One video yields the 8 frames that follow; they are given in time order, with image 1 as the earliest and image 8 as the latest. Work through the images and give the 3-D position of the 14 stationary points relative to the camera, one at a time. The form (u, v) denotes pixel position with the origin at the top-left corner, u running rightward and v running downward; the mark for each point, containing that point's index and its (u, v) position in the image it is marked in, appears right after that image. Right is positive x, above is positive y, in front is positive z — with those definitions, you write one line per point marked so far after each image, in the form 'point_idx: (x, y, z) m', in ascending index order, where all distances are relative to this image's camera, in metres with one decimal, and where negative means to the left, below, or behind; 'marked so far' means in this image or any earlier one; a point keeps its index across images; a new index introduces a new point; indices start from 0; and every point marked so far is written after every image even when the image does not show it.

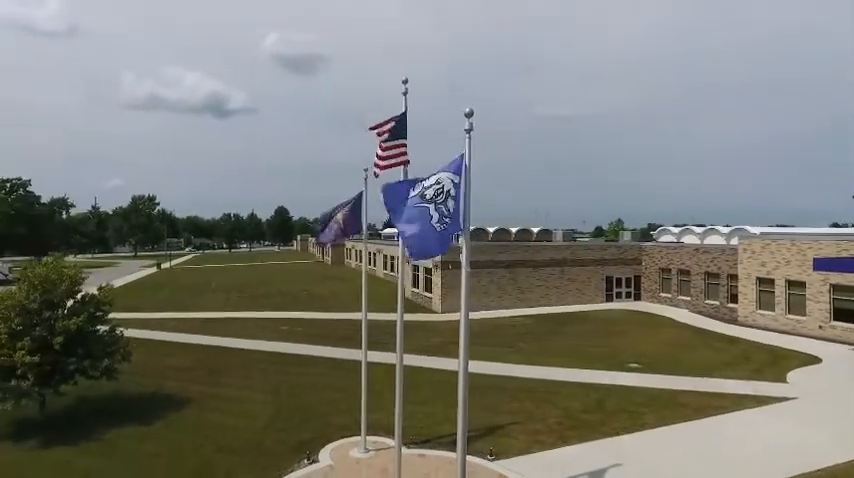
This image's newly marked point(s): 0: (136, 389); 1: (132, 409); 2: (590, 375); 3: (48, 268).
0: (-9.7, -5.0, +17.6) m
1: (-9.0, -5.2, +16.1) m
2: (+5.7, -4.7, +18.4) m
3: (-10.7, -0.8, +14.9) m
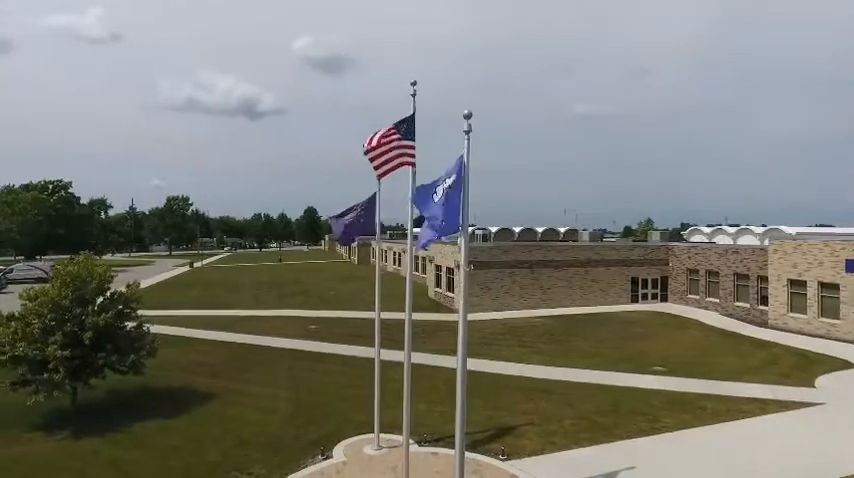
0: (-9.1, -5.0, +18.2) m
1: (-8.5, -5.1, +16.6) m
2: (+6.3, -4.8, +18.1) m
3: (-10.3, -0.8, +15.6) m
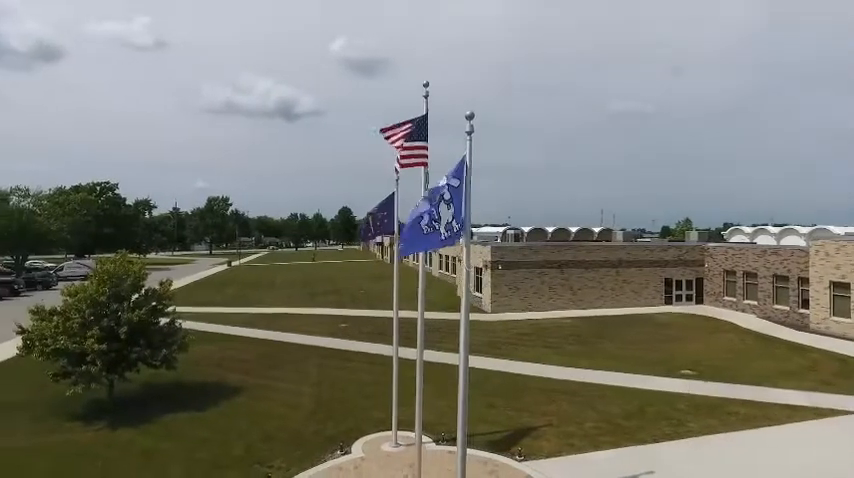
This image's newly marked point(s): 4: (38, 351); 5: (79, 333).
0: (-8.3, -5.0, +18.9) m
1: (-7.9, -5.1, +17.3) m
2: (+7.0, -4.8, +17.8) m
3: (-9.7, -0.8, +16.4) m
4: (-11.3, -3.2, +15.2) m
5: (-10.2, -2.7, +15.4) m
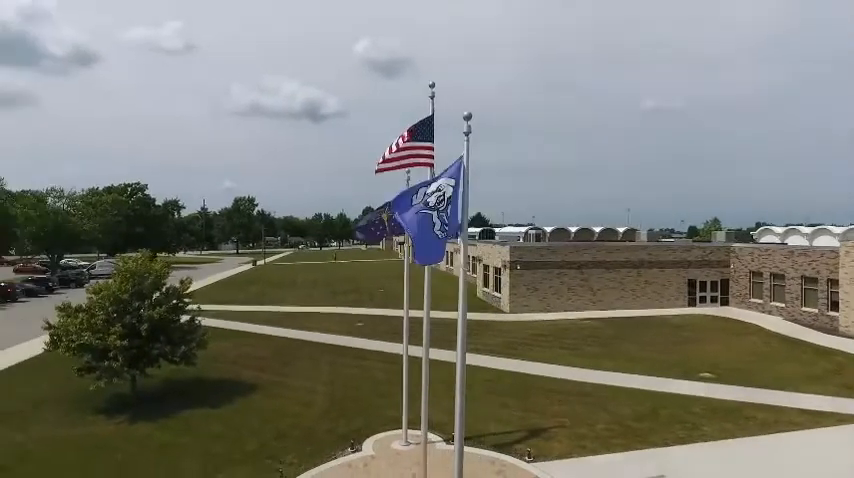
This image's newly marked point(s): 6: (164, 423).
0: (-7.8, -5.0, +19.3) m
1: (-7.4, -5.1, +17.7) m
2: (+7.5, -4.8, +17.5) m
3: (-9.3, -0.8, +16.9) m
4: (-10.9, -3.2, +15.8) m
5: (-9.9, -2.7, +16.0) m
6: (-7.6, -5.3, +15.3) m
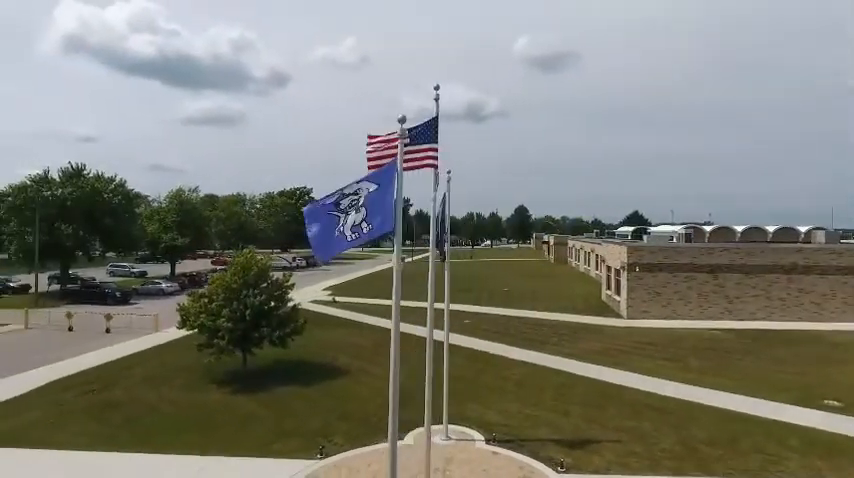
0: (-4.6, -4.9, +21.5) m
1: (-4.7, -5.0, +19.8) m
2: (+9.4, -4.8, +15.2) m
3: (-6.7, -0.7, +19.6) m
4: (-8.6, -3.1, +19.0) m
5: (-7.6, -2.6, +18.9) m
6: (-5.7, -5.2, +17.6) m
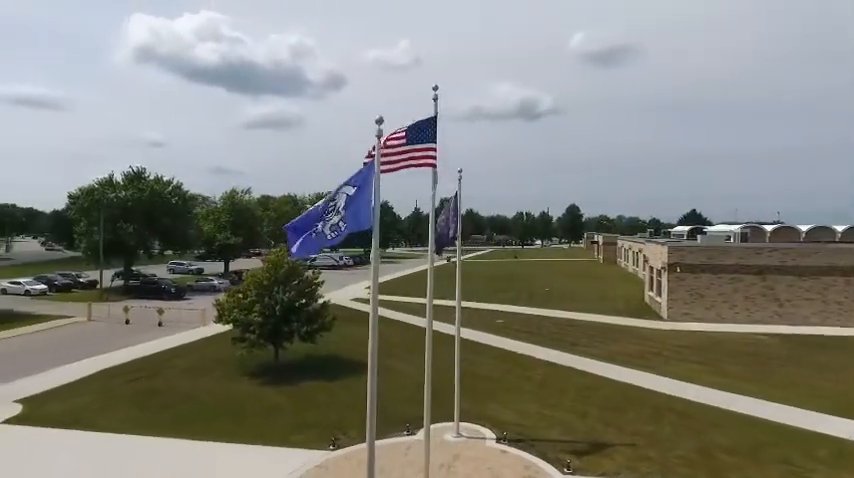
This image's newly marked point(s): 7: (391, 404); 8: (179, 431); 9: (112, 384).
0: (-3.5, -4.8, +22.0) m
1: (-3.8, -5.0, +20.4) m
2: (+9.8, -4.8, +14.4) m
3: (-5.8, -0.6, +20.3) m
4: (-7.7, -3.0, +20.0) m
5: (-6.7, -2.6, +19.8) m
6: (-4.9, -5.2, +18.3) m
7: (-1.1, -5.1, +16.4) m
8: (-7.1, -5.4, +15.0) m
9: (-11.5, -5.3, +19.2) m
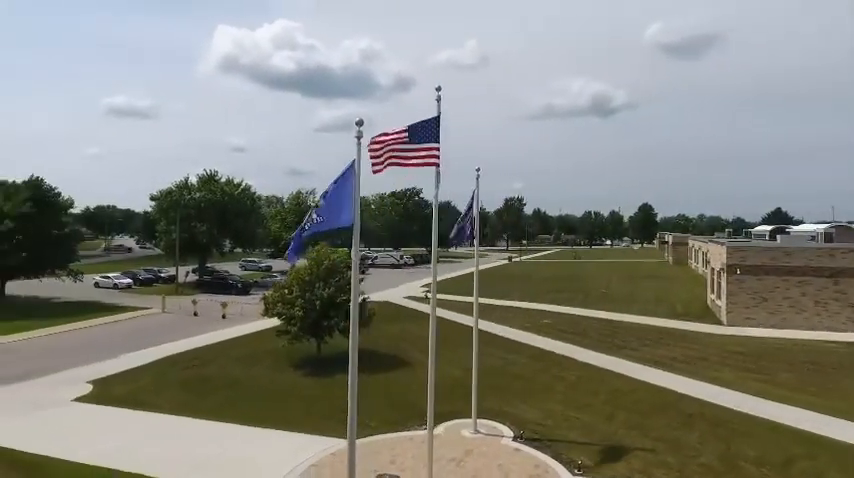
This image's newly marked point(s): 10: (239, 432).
0: (-1.9, -4.7, +22.7) m
1: (-2.4, -4.9, +21.1) m
2: (+10.3, -4.7, +13.3) m
3: (-4.4, -0.6, +21.3) m
4: (-6.3, -3.0, +21.2) m
5: (-5.3, -2.5, +20.8) m
6: (-3.8, -5.1, +19.1) m
7: (-0.3, -5.0, +16.7) m
8: (-6.3, -5.4, +16.1) m
9: (-10.2, -5.2, +20.9) m
10: (-5.2, -5.3, +14.5) m
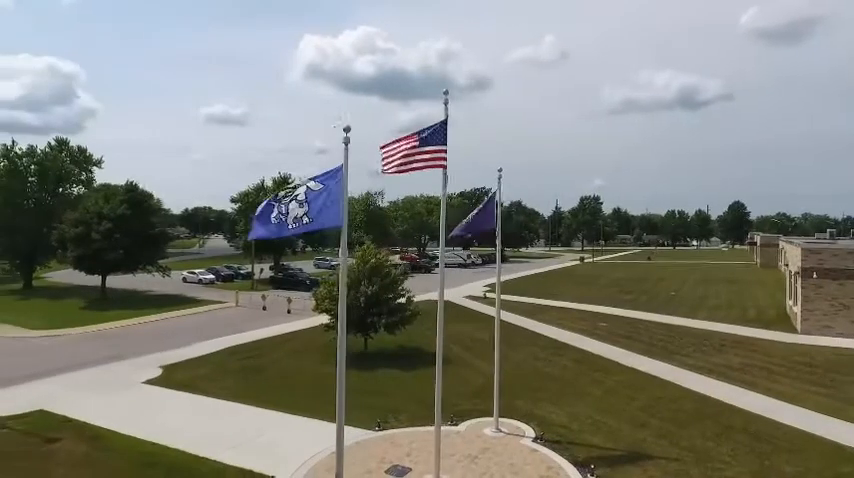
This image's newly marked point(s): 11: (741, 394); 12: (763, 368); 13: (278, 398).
0: (0.0, -4.7, +23.1) m
1: (-0.7, -4.9, +21.6) m
2: (+10.7, -4.8, +12.1) m
3: (-2.6, -0.5, +22.1) m
4: (-4.6, -2.9, +22.3) m
5: (-3.6, -2.5, +21.8) m
6: (-2.4, -5.1, +19.9) m
7: (+0.8, -5.0, +17.0) m
8: (-5.3, -5.3, +17.3) m
9: (-8.4, -5.2, +22.5) m
10: (-4.4, -5.3, +15.5) m
11: (+9.7, -4.7, +16.2) m
12: (+12.1, -4.6, +19.0) m
13: (-4.9, -5.3, +17.7) m
